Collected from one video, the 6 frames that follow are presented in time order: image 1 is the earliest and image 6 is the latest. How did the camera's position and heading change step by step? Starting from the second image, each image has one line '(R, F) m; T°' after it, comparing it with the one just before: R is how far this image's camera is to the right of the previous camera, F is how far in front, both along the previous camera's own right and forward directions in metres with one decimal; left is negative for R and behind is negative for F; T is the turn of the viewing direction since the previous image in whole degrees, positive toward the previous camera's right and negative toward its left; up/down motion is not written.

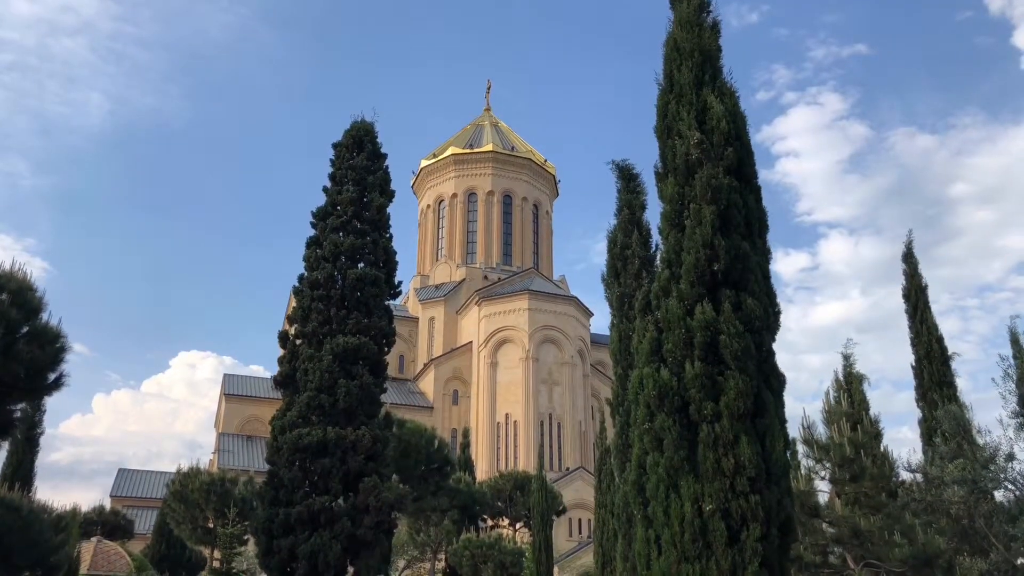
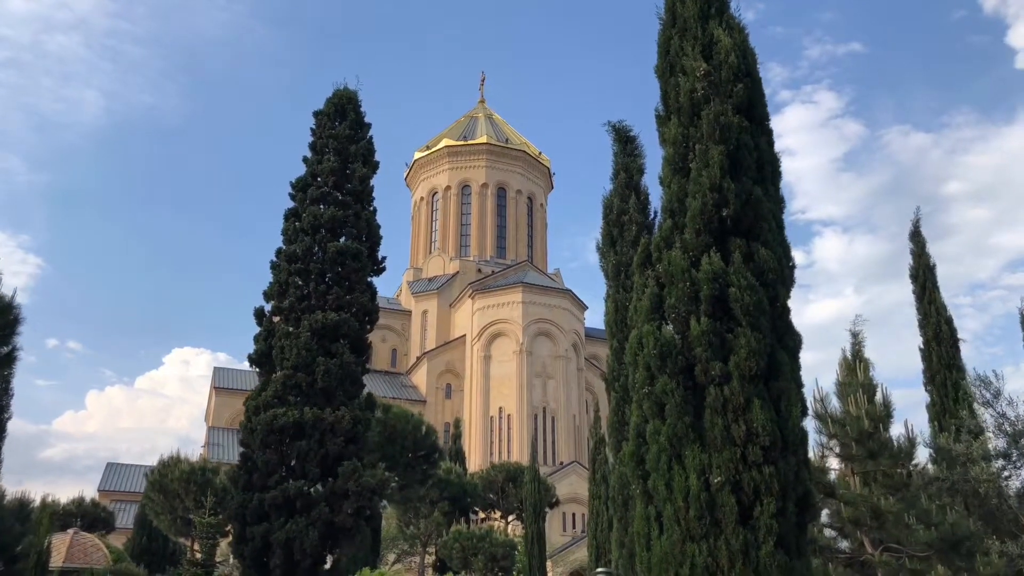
(+0.1, +0.9) m; 0°
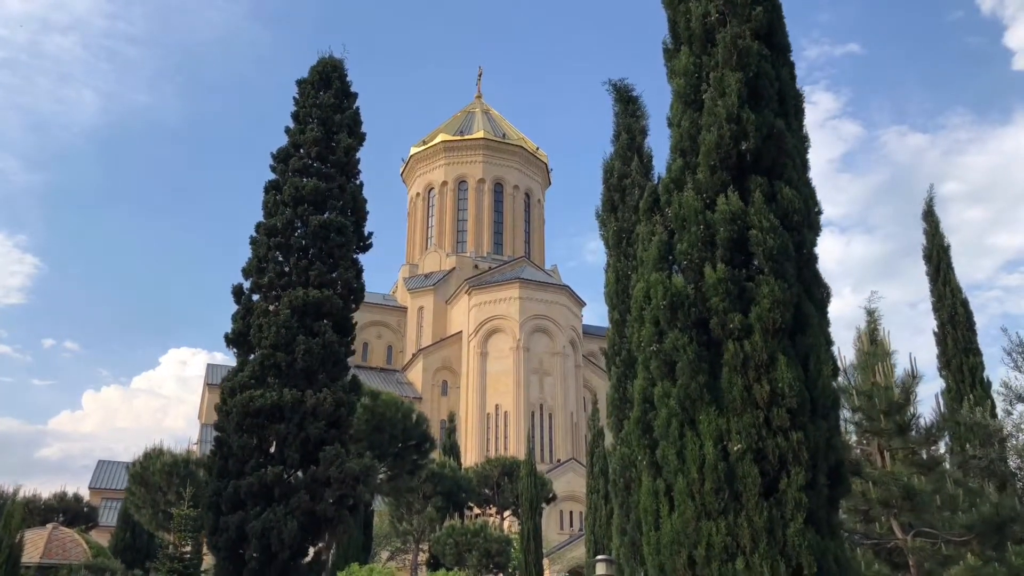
(+0.1, +0.9) m; 0°
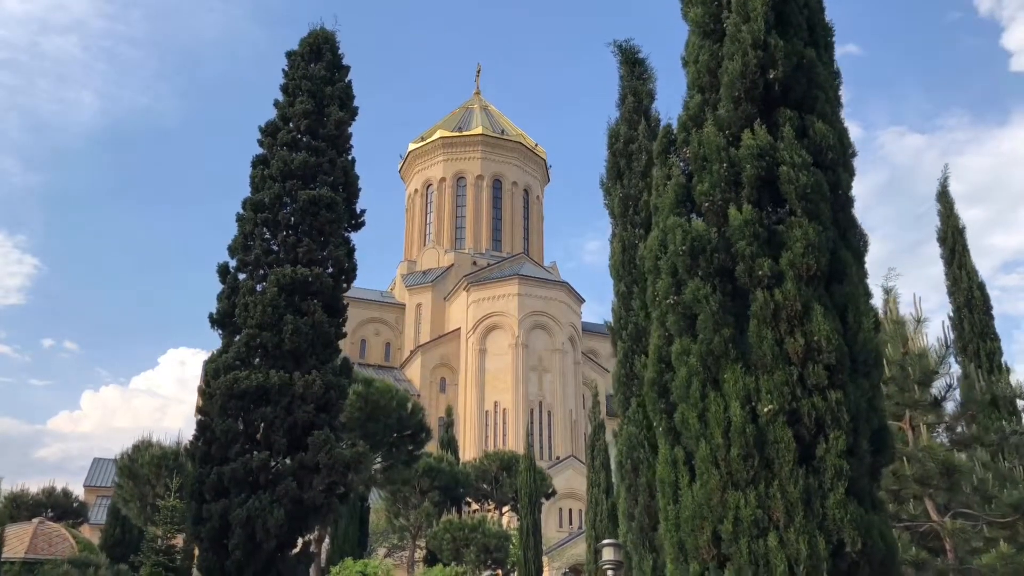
(0.0, +0.7) m; 0°
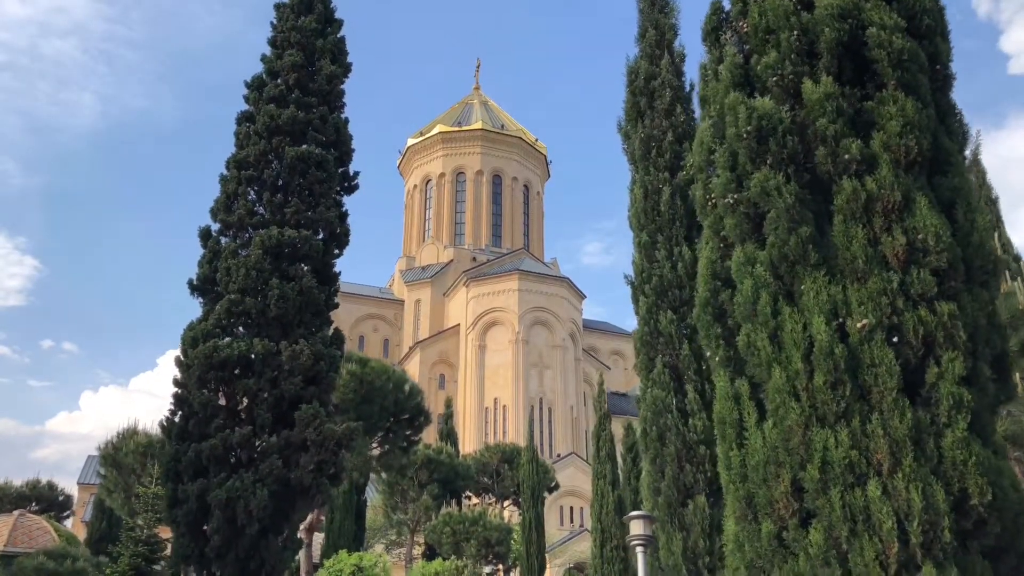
(-0.1, +1.1) m; 0°
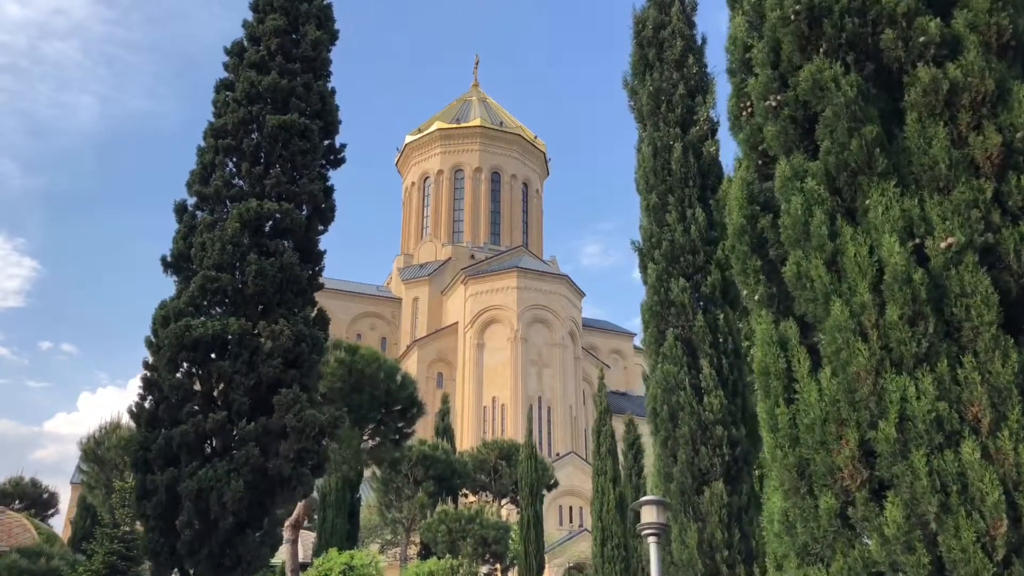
(0.0, +0.8) m; 0°
